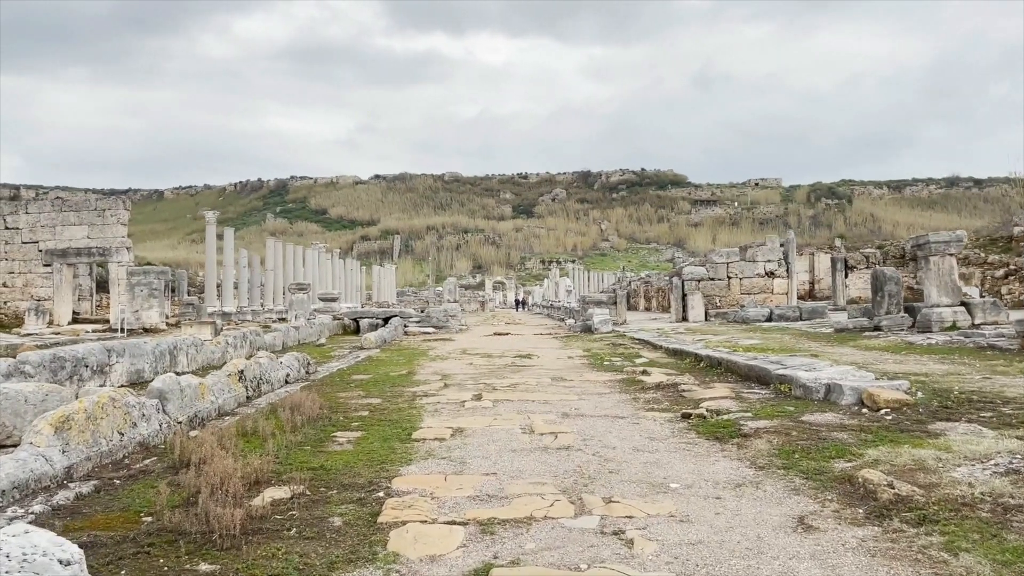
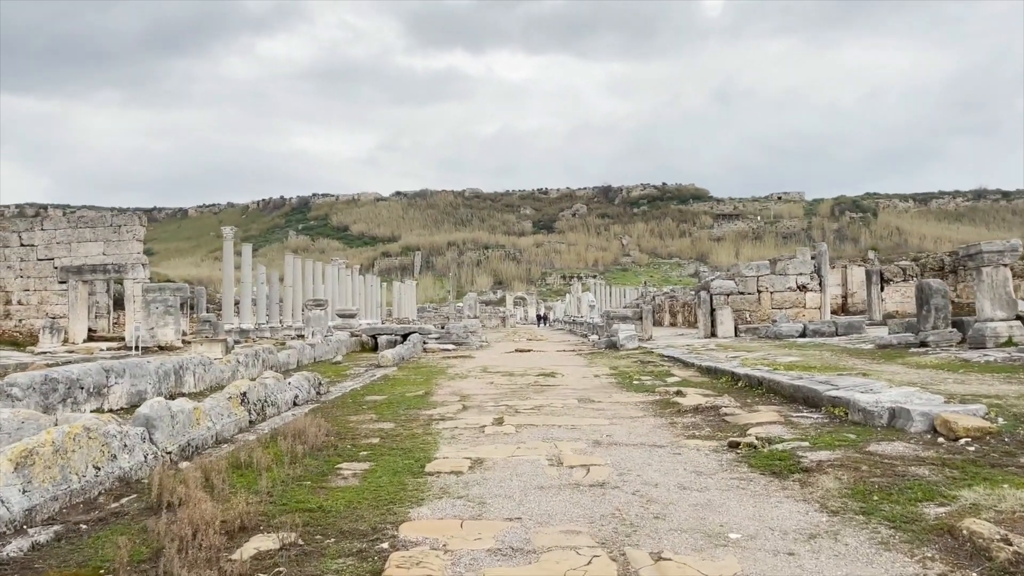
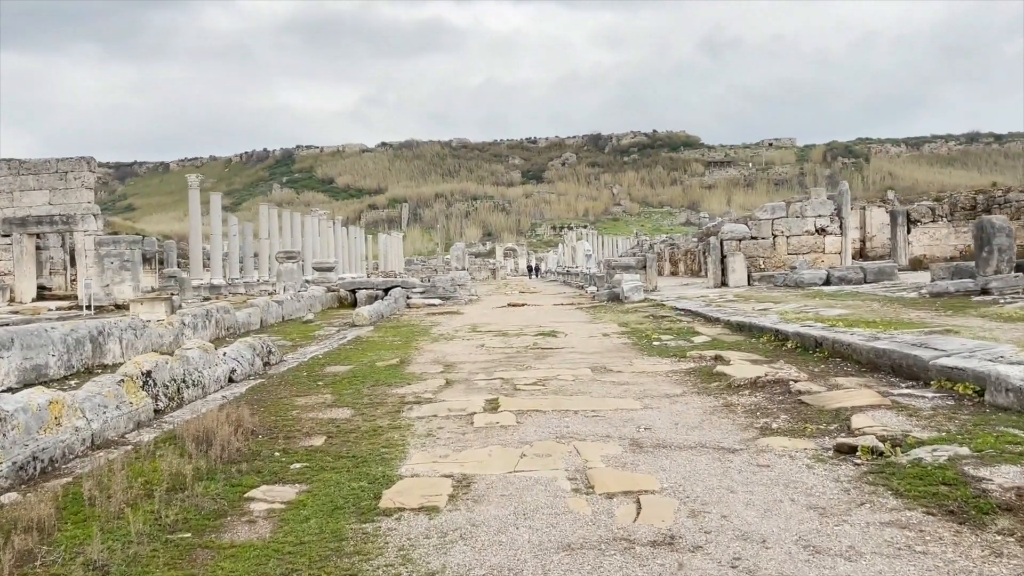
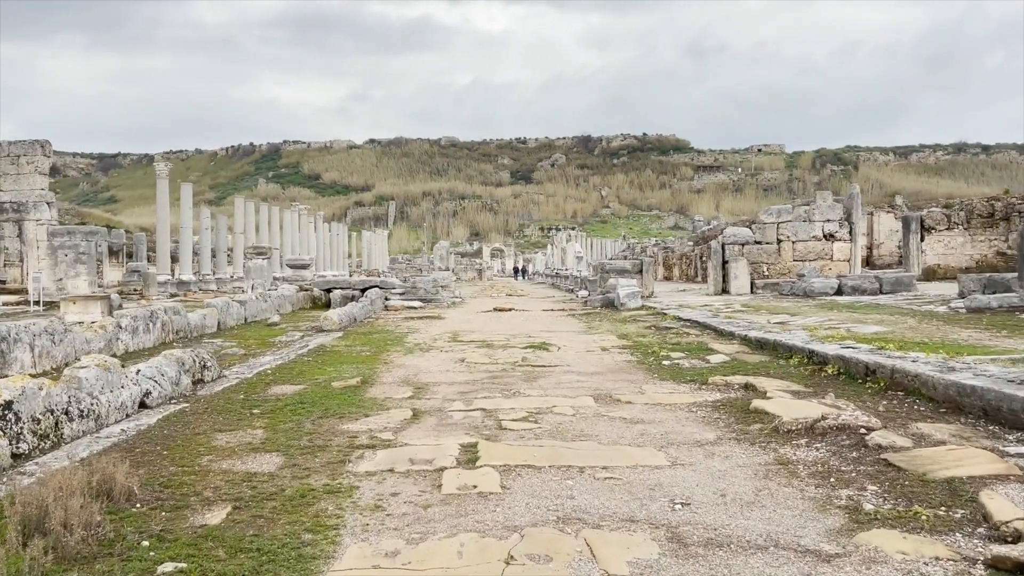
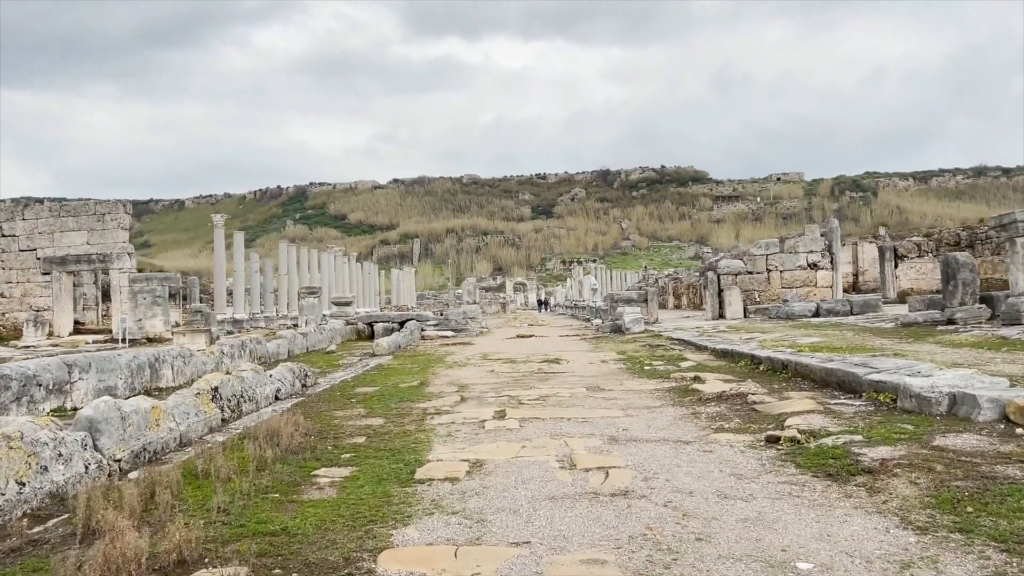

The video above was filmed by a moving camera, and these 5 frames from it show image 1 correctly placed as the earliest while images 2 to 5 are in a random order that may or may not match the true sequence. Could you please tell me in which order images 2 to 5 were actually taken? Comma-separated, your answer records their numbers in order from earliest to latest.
2, 5, 3, 4
